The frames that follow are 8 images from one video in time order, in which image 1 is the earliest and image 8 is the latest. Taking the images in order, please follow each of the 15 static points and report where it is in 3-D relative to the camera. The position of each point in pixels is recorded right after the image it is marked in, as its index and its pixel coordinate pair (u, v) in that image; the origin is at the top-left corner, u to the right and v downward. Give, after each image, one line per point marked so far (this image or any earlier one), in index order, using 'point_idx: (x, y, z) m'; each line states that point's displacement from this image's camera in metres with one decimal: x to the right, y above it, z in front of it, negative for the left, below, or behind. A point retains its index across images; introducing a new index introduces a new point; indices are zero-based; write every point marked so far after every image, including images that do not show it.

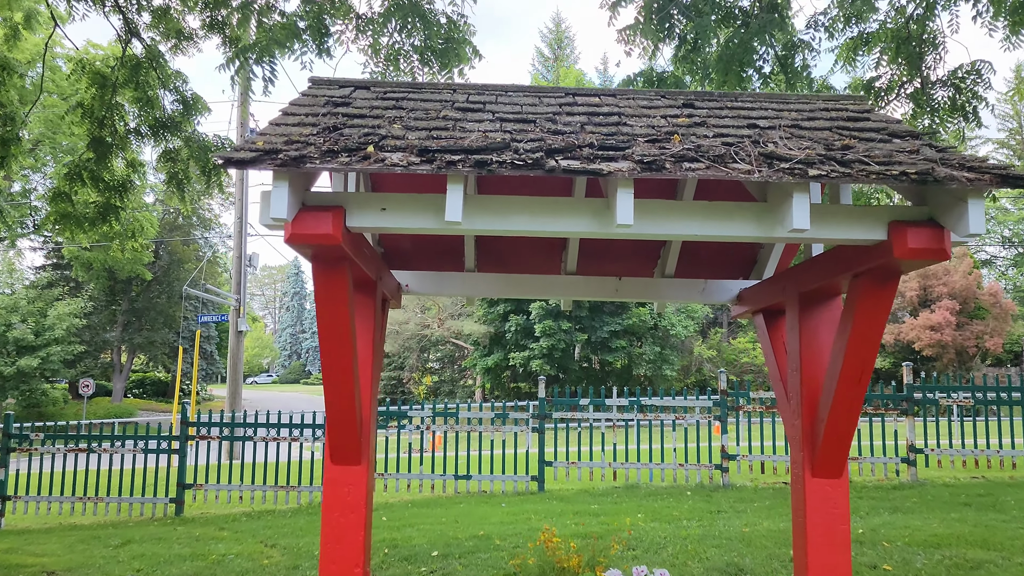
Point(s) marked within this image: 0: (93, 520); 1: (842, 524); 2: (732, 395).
0: (-5.1, -2.9, +10.3) m
1: (+1.3, -0.9, +3.2) m
2: (+3.1, -1.5, +11.5) m
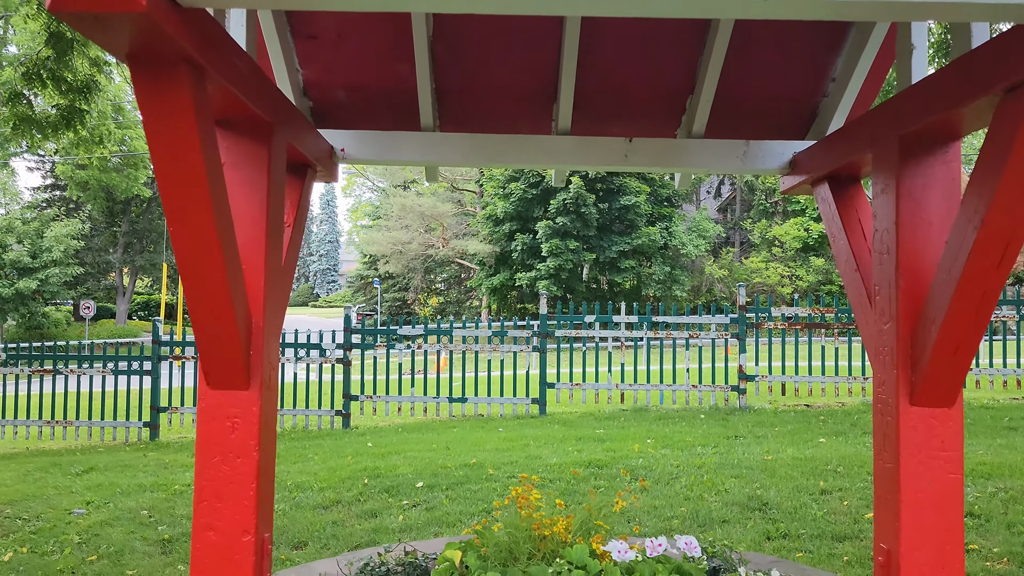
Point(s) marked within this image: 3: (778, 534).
0: (-5.1, -1.8, +9.5) m
1: (+1.2, -0.5, +2.2) m
2: (+3.0, -0.3, +10.5) m
3: (+1.5, -1.4, +4.7) m
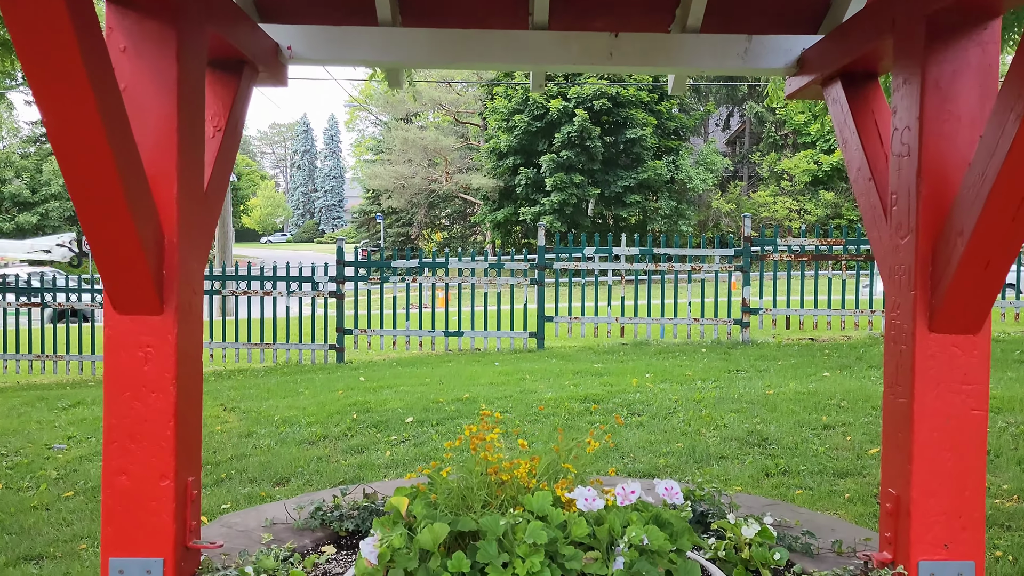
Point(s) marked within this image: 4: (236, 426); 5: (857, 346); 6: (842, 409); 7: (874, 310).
0: (-5.1, -1.1, +9.3) m
1: (+1.1, -0.3, +1.9) m
2: (+3.0, +0.6, +10.2) m
3: (+1.4, -1.0, +4.5) m
4: (-2.2, -1.1, +6.7) m
5: (+3.8, -0.6, +9.2) m
6: (+2.5, -0.9, +6.4) m
7: (+4.2, -0.3, +9.7) m
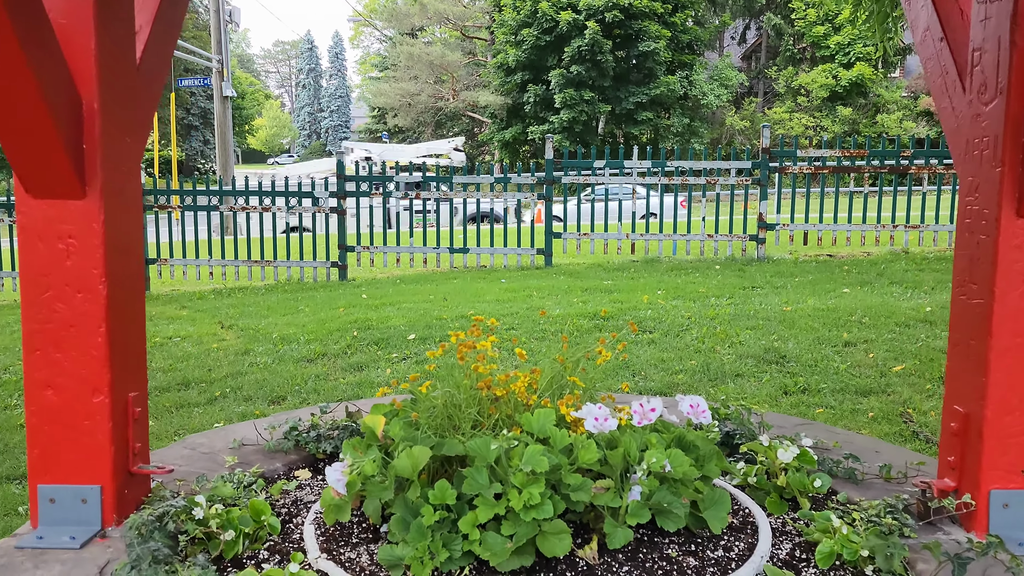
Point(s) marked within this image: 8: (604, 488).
0: (-5.1, -0.1, +9.1) m
1: (+1.0, 0.0, +1.6) m
2: (+3.1, +1.6, +9.7) m
3: (+1.4, -0.5, +4.2) m
4: (-2.2, -0.4, +6.5) m
5: (+3.9, +0.3, +8.9) m
6: (+2.6, -0.3, +6.1) m
7: (+4.3, +0.7, +9.3) m
8: (+0.2, -0.4, +1.6) m
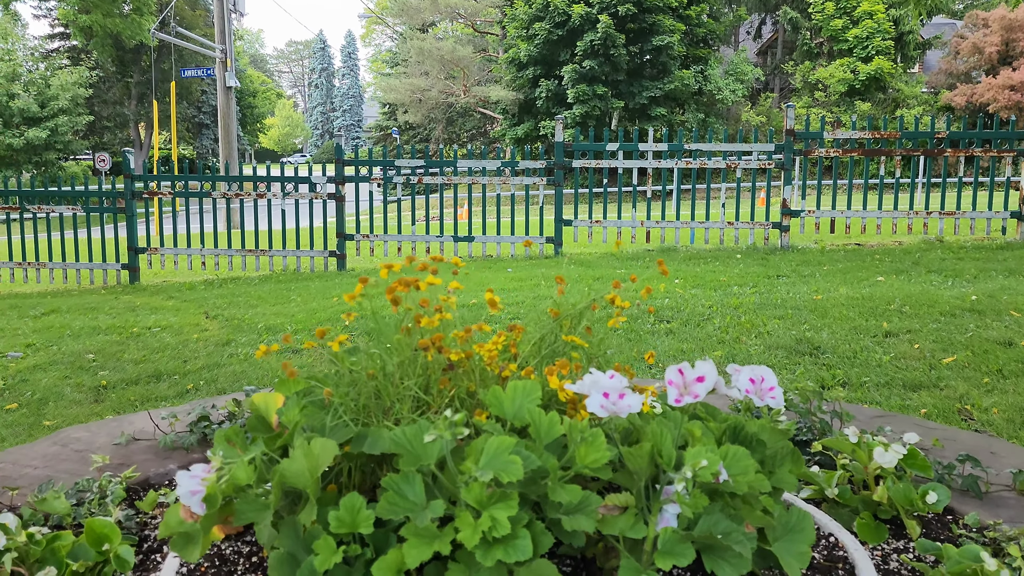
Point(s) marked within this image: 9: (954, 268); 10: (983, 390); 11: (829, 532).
0: (-5.0, 0.0, +8.7) m
1: (+1.0, +0.1, +1.0) m
2: (+3.2, +1.7, +9.1) m
3: (+1.4, -0.4, +3.6) m
4: (-2.1, -0.3, +6.0) m
5: (+4.0, +0.4, +8.3) m
6: (+2.6, -0.2, +5.5) m
7: (+4.4, +0.8, +8.7) m
8: (+0.1, -0.3, +1.0) m
9: (+3.8, +0.2, +7.2) m
10: (+2.1, -0.5, +3.7) m
11: (+0.5, -0.4, +1.3) m
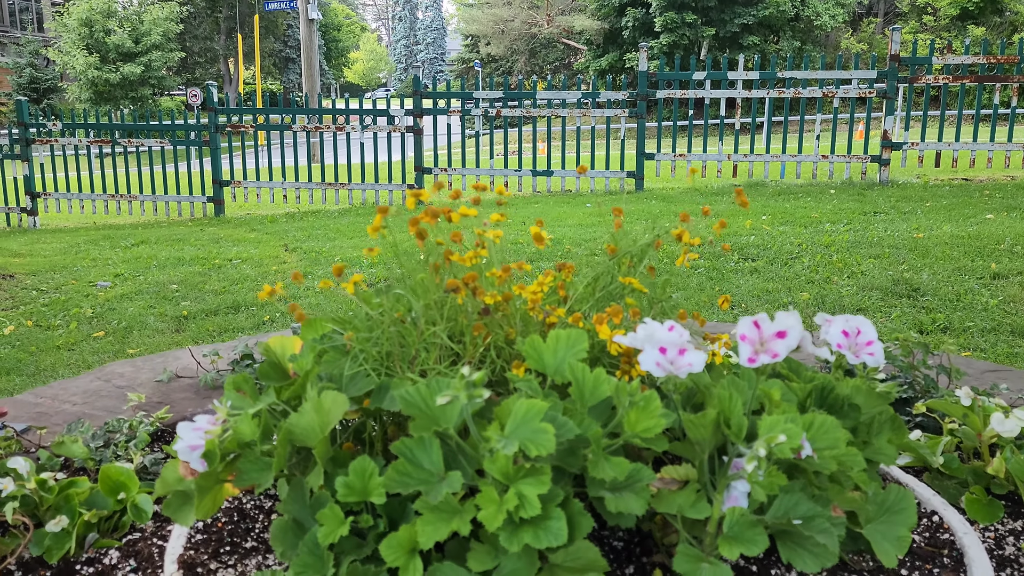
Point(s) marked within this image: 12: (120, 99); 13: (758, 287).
0: (-4.2, +0.7, +8.9) m
1: (+1.0, +0.1, +0.7) m
2: (+4.0, +2.3, +8.5) m
3: (+1.7, -0.2, +3.3) m
4: (-1.6, +0.2, +6.0) m
5: (+4.7, +0.9, +7.6) m
6: (+3.1, +0.2, +5.0) m
7: (+5.2, +1.4, +8.0) m
8: (+0.2, -0.2, +0.9) m
9: (+4.5, +0.7, +6.6) m
10: (+2.4, -0.2, +3.4) m
11: (+0.6, -0.3, +1.2) m
12: (-7.7, +3.7, +16.4) m
13: (+1.1, 0.0, +3.6) m
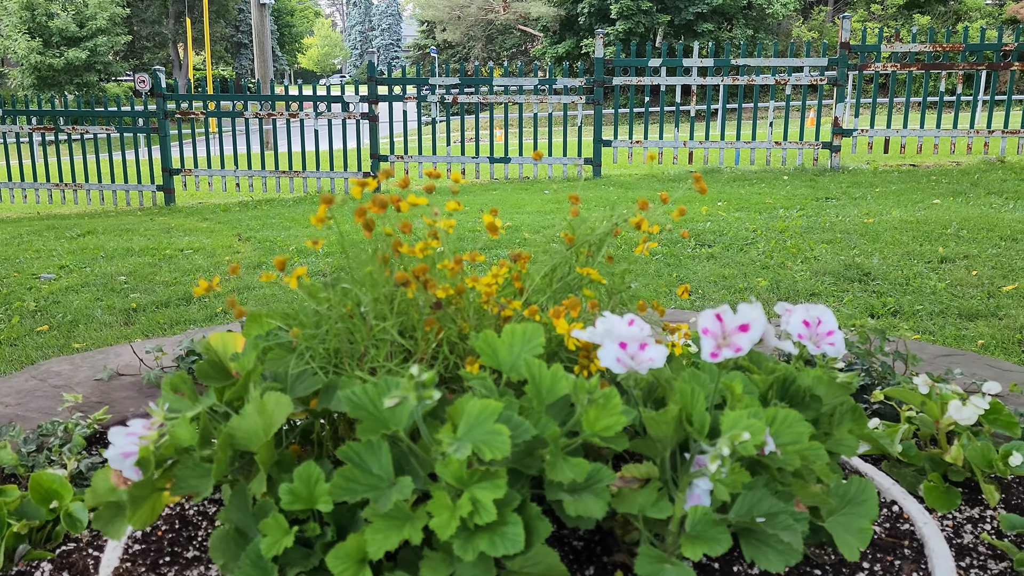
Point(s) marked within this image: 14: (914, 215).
0: (-4.6, +0.8, +8.7) m
1: (+1.0, +0.1, +0.8) m
2: (+3.6, +2.5, +8.6) m
3: (+1.5, -0.1, +3.4) m
4: (-1.9, +0.2, +5.9) m
5: (+4.3, +1.1, +7.8) m
6: (+2.8, +0.3, +5.1) m
7: (+4.8, +1.6, +8.2) m
8: (+0.1, -0.2, +0.9) m
9: (+4.1, +0.8, +6.8) m
10: (+2.2, -0.1, +3.5) m
11: (+0.5, -0.3, +1.2) m
12: (-8.6, +3.9, +15.9) m
13: (+0.9, +0.1, +3.6) m
14: (+3.0, +0.5, +6.1) m
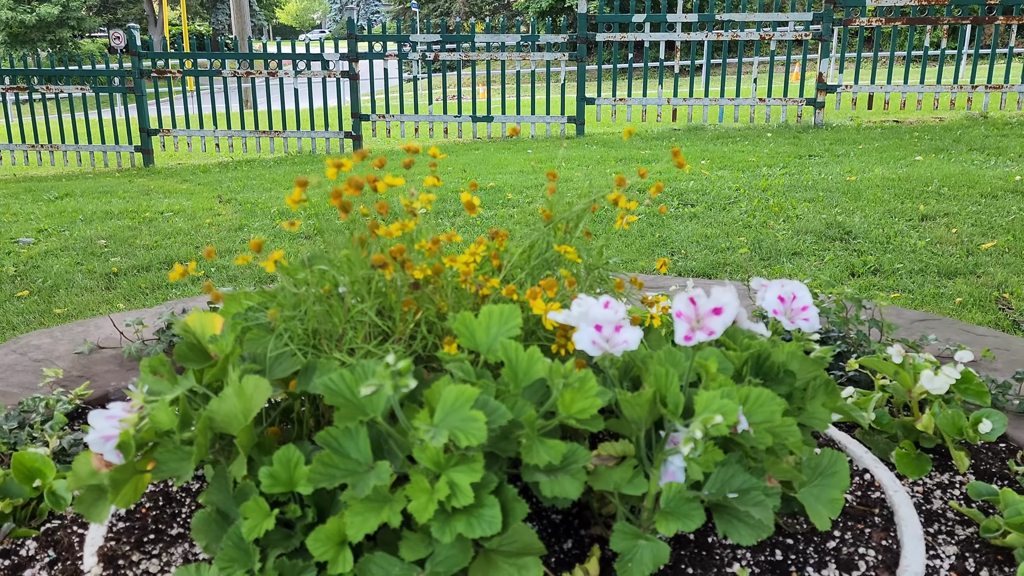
0: (-4.8, +1.2, +8.5) m
1: (+1.0, +0.2, +0.8) m
2: (+3.4, +2.9, +8.5) m
3: (+1.5, +0.1, +3.4) m
4: (-2.0, +0.5, +5.9) m
5: (+4.2, +1.5, +7.8) m
6: (+2.7, +0.6, +5.2) m
7: (+4.6, +2.0, +8.2) m
8: (+0.1, -0.2, +0.9) m
9: (+4.0, +1.2, +6.8) m
10: (+2.2, 0.0, +3.5) m
11: (+0.5, -0.2, +1.2) m
12: (-8.9, +4.6, +15.6) m
13: (+0.8, +0.2, +3.7) m
14: (+2.8, +0.8, +6.1) m
